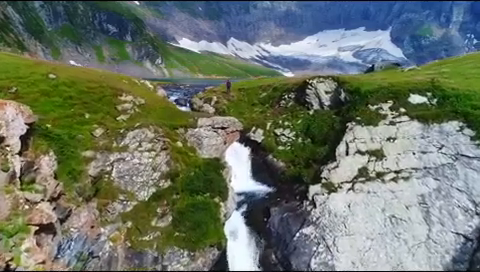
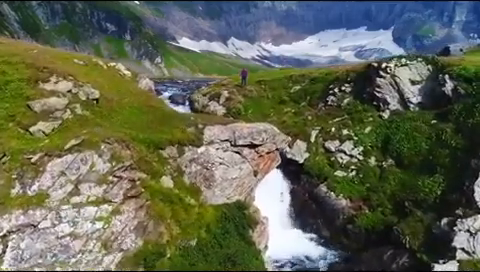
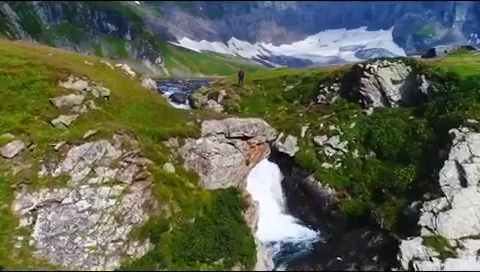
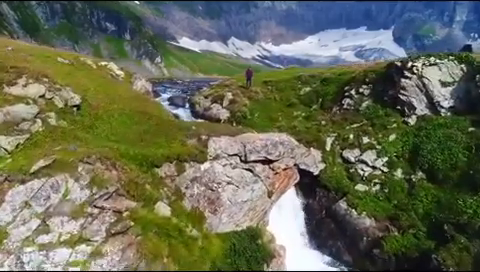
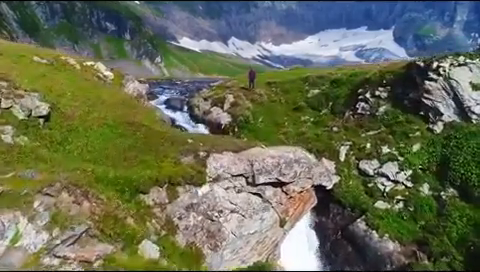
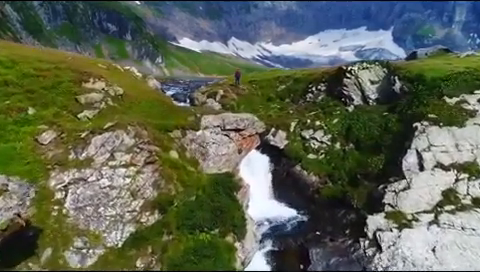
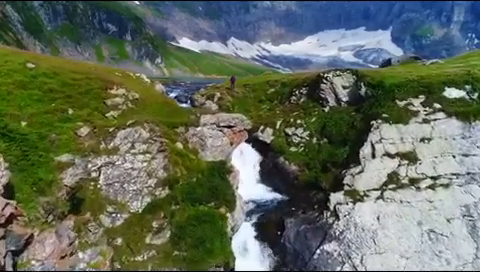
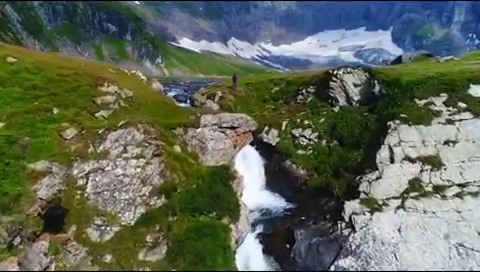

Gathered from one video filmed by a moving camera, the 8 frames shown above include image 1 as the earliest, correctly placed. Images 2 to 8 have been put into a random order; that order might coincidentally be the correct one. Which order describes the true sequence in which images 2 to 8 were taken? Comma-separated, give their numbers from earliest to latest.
7, 8, 6, 3, 2, 4, 5
